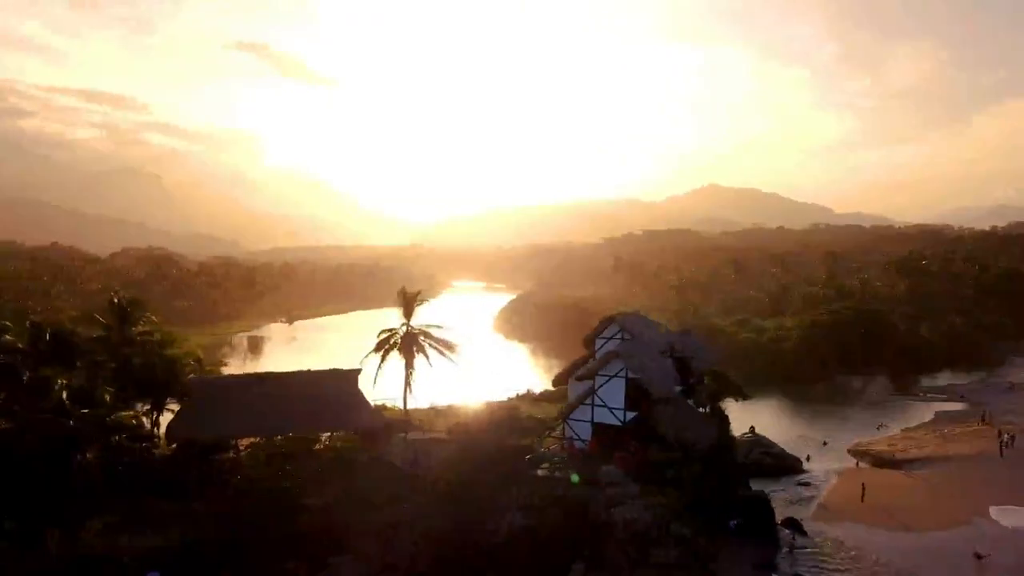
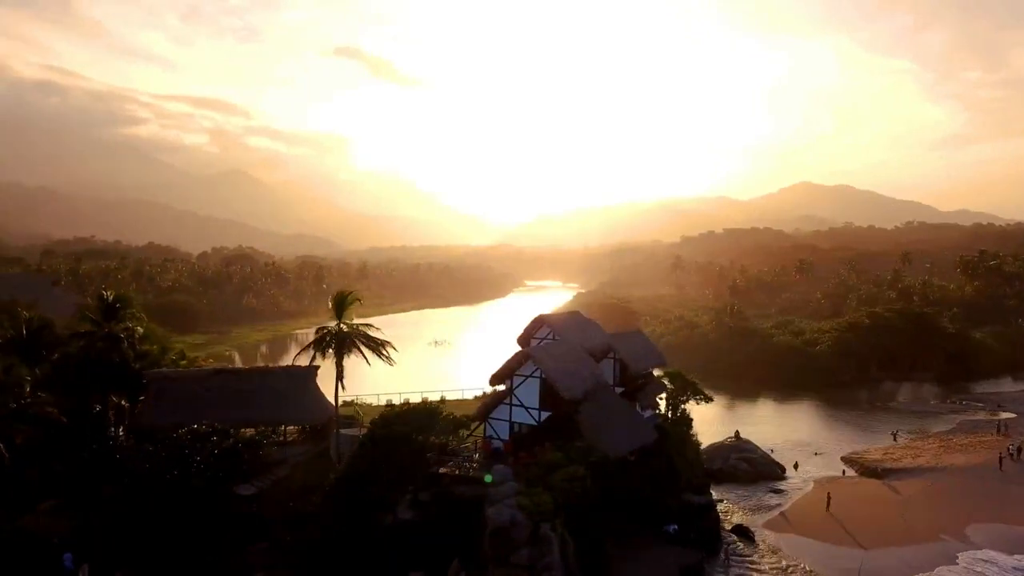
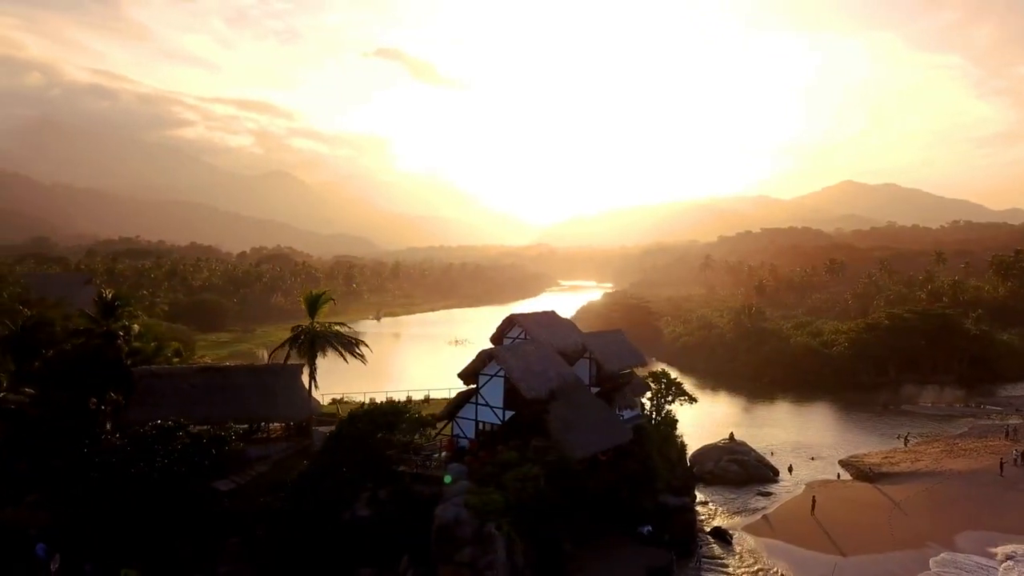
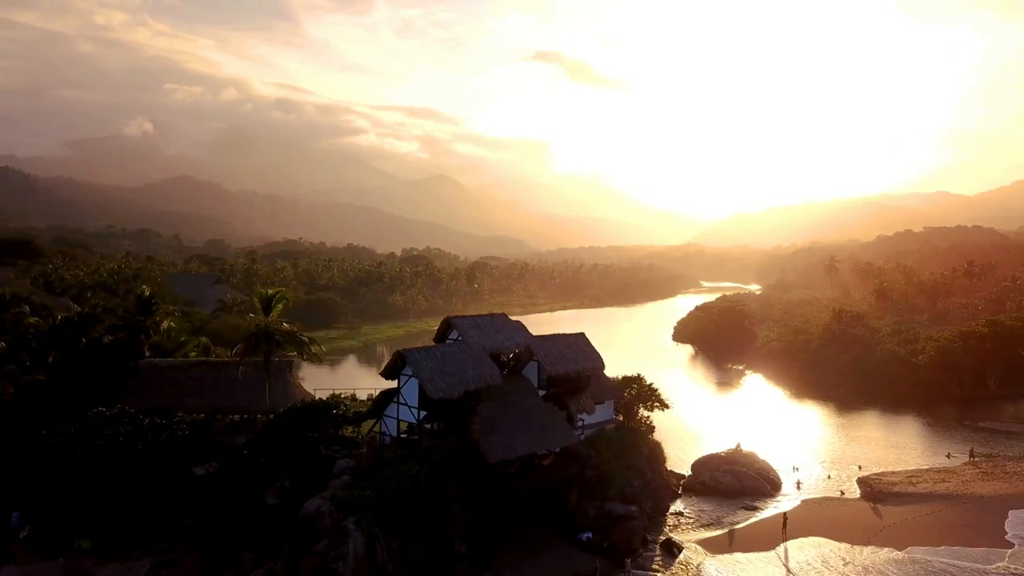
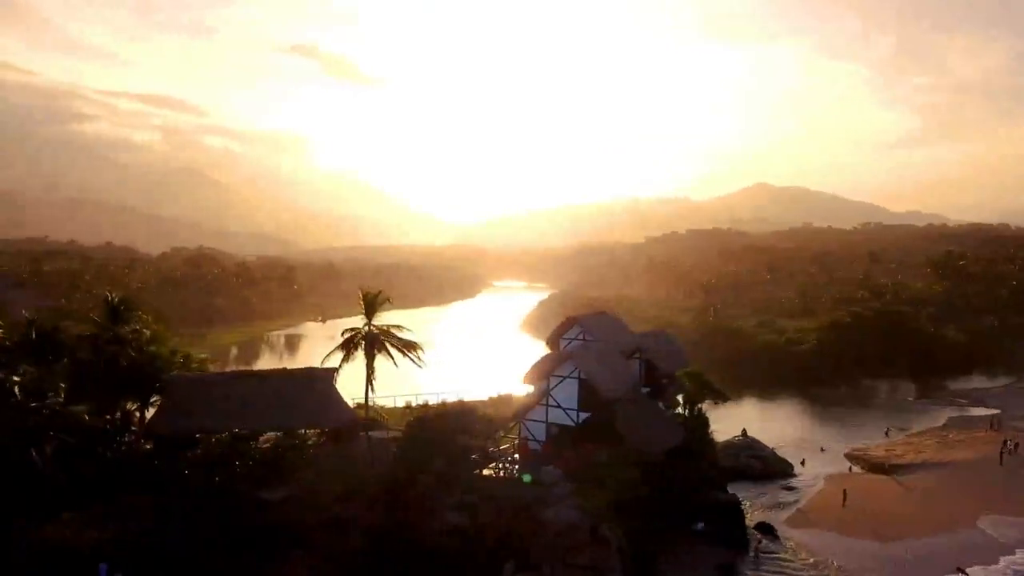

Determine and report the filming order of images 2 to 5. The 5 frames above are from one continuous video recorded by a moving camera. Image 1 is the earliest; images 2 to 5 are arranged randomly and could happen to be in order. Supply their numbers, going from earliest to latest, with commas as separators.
5, 2, 3, 4
